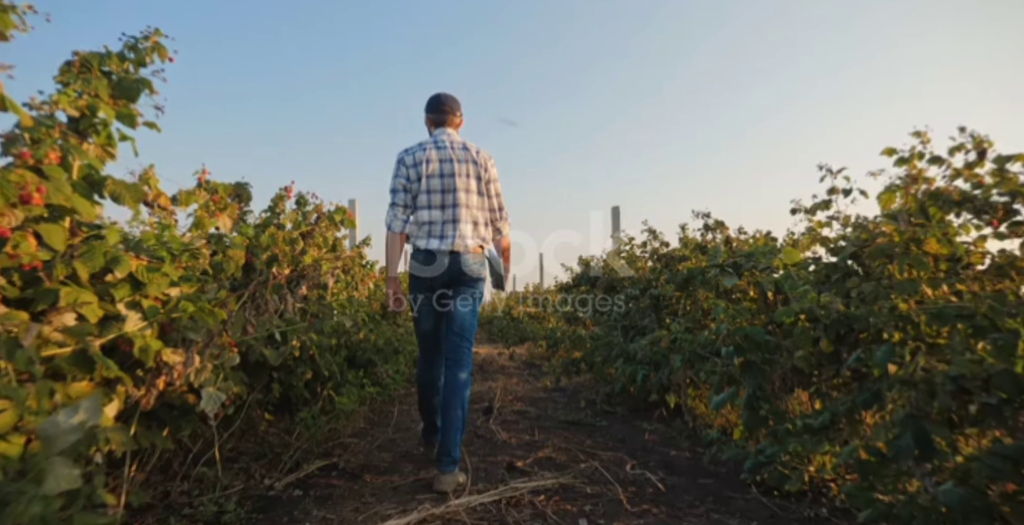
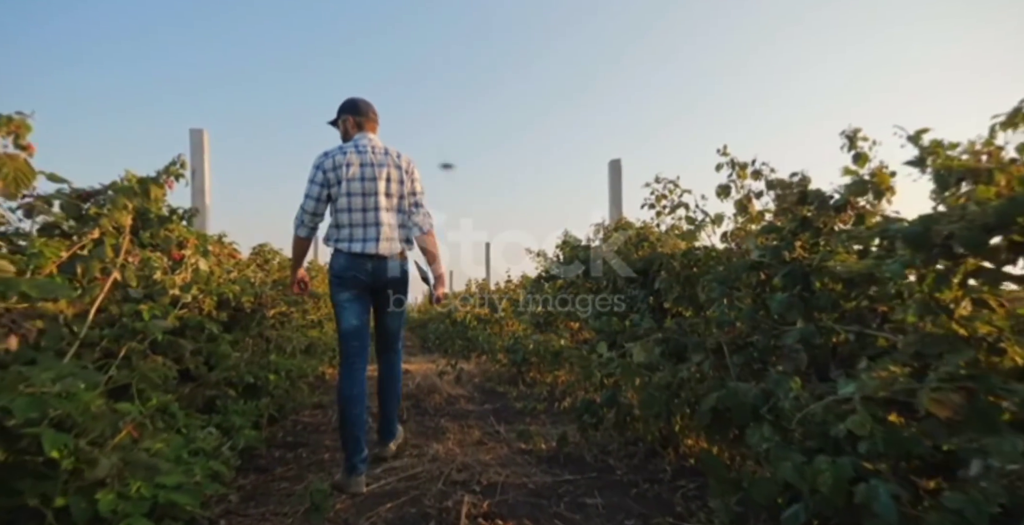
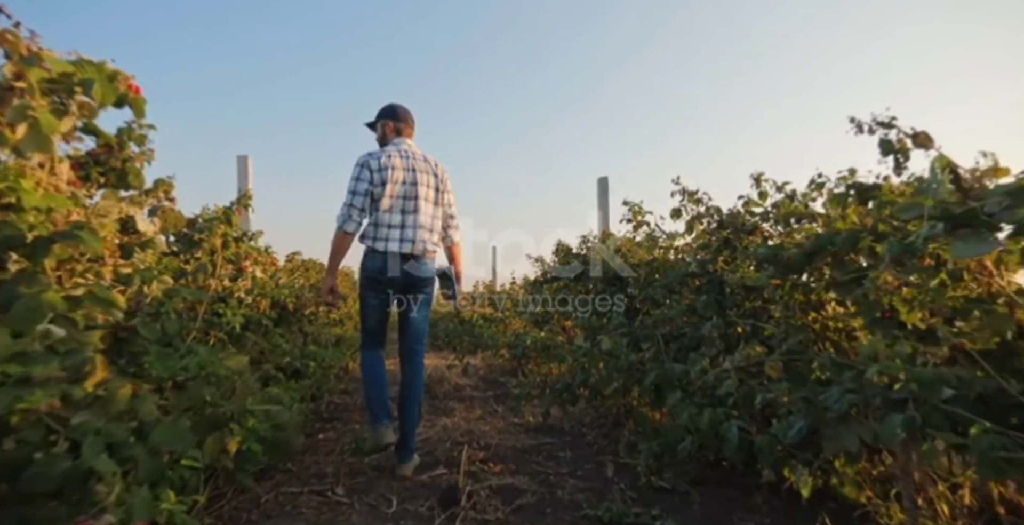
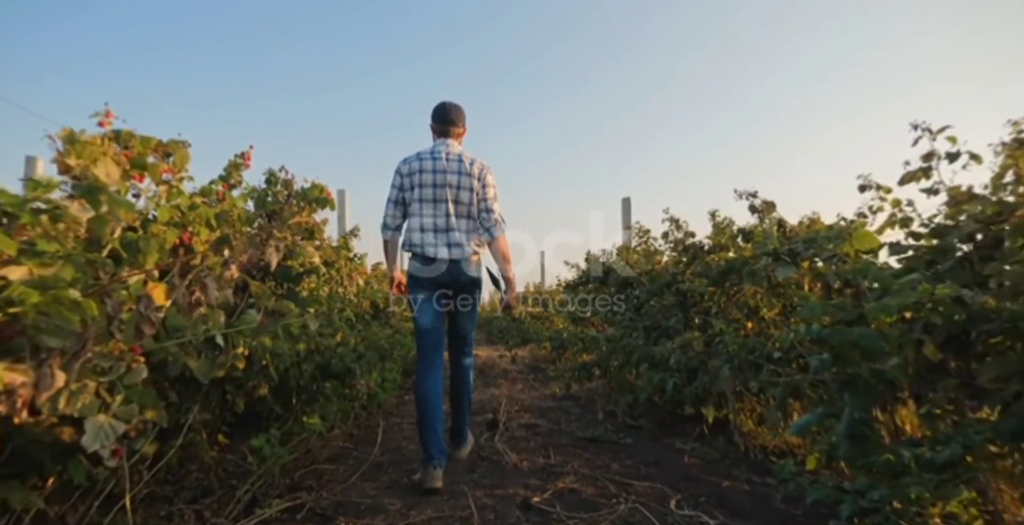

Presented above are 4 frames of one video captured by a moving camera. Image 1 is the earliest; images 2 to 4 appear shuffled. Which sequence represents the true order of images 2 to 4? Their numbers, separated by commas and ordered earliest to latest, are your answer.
4, 3, 2
